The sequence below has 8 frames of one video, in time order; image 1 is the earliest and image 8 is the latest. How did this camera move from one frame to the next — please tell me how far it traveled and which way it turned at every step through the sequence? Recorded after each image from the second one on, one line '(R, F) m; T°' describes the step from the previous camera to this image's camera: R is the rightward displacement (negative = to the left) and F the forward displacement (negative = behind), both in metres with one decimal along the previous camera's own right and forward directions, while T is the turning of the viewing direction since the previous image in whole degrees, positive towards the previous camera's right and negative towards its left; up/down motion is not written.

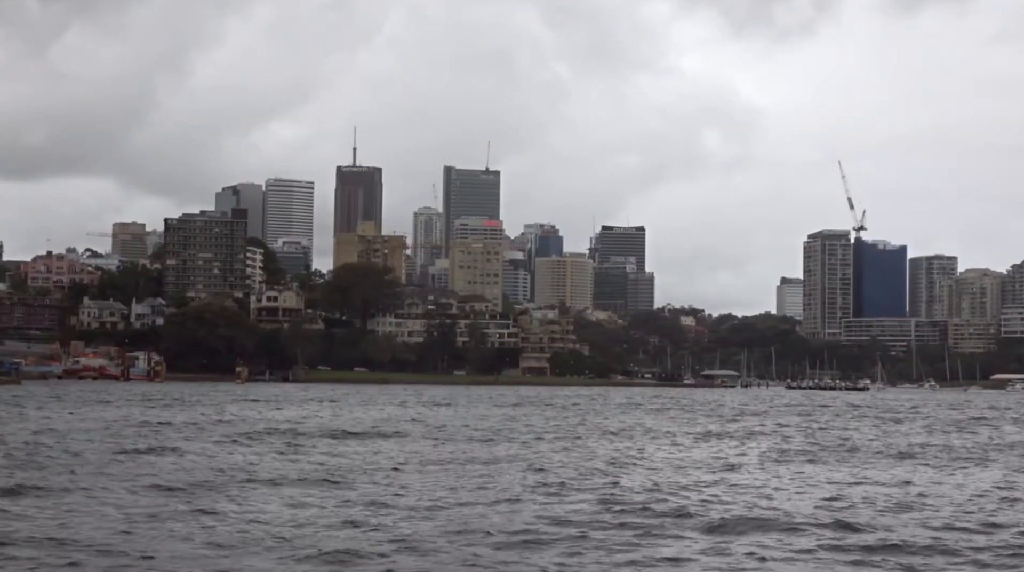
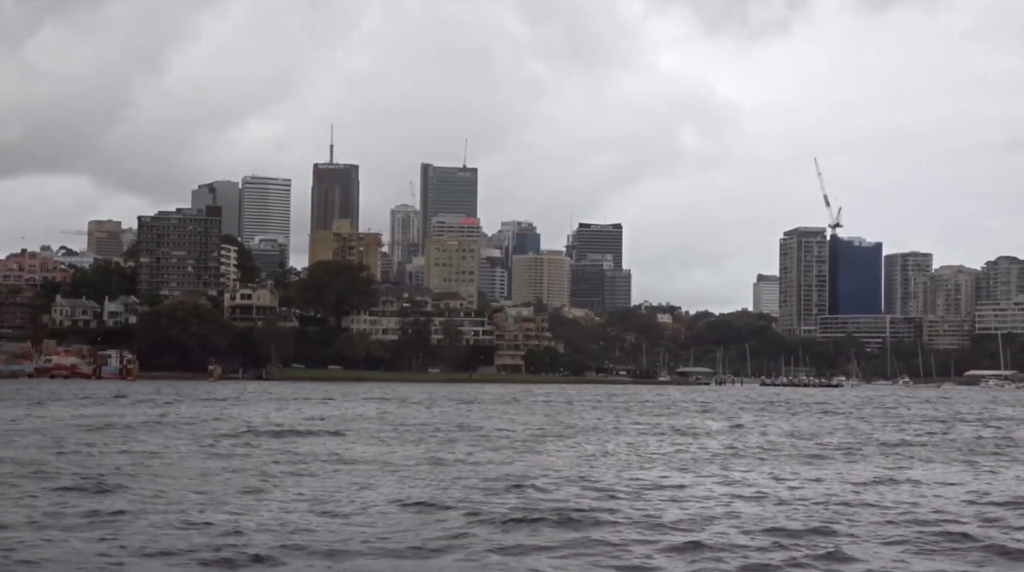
(+1.2, 0.0) m; 0°
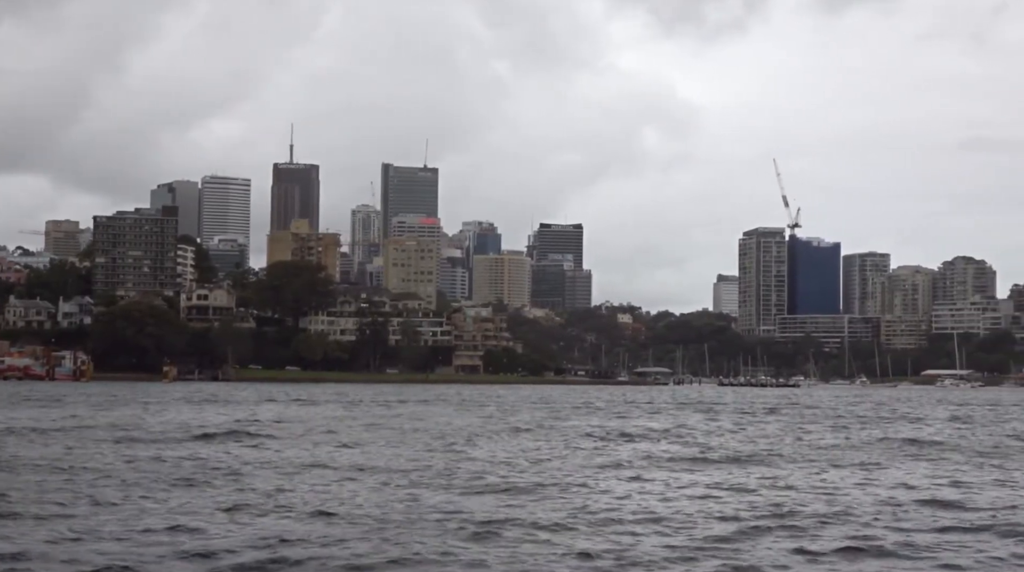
(+1.2, 0.0) m; +1°
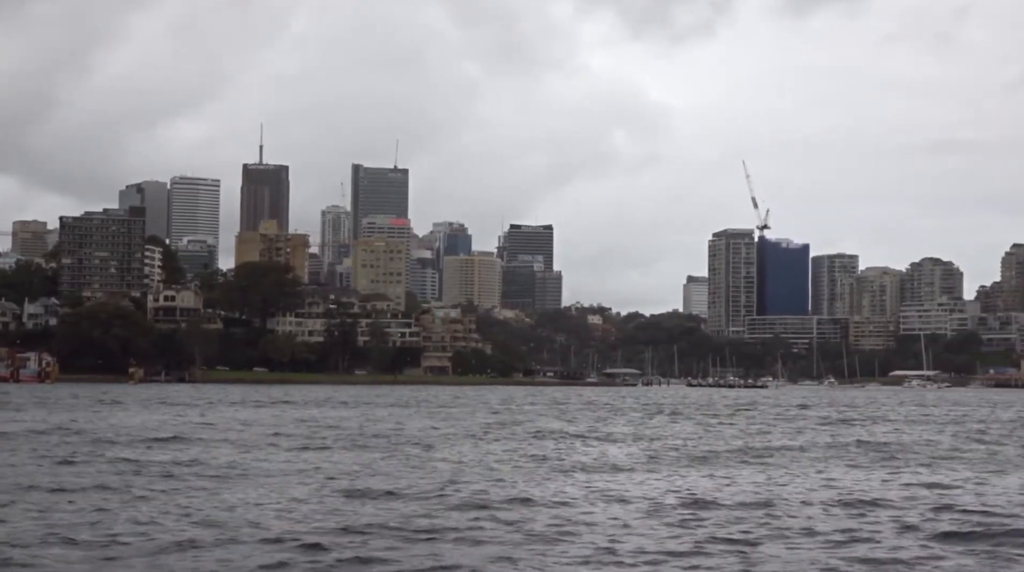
(+0.8, 0.0) m; +1°
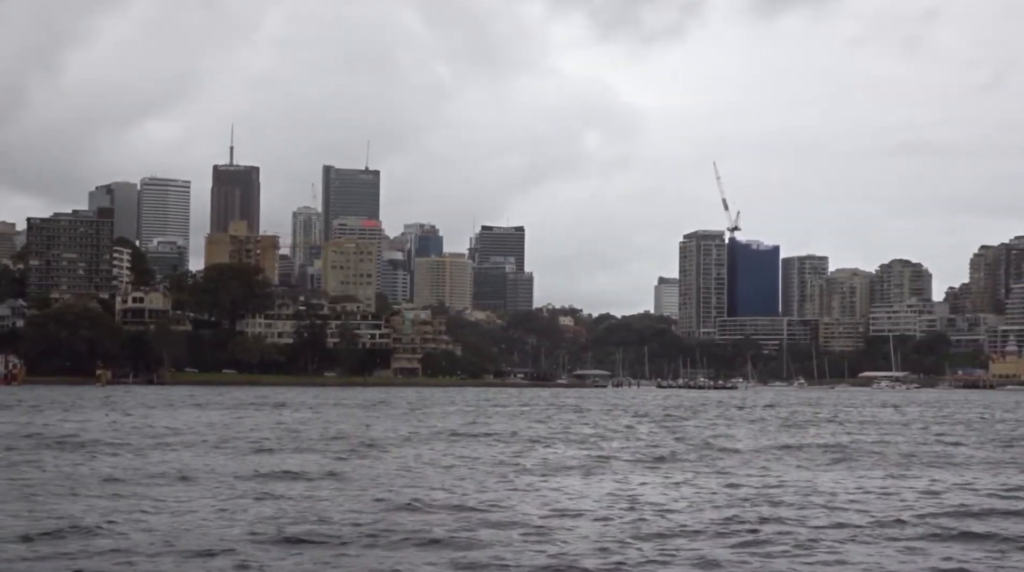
(+0.7, 0.0) m; +1°
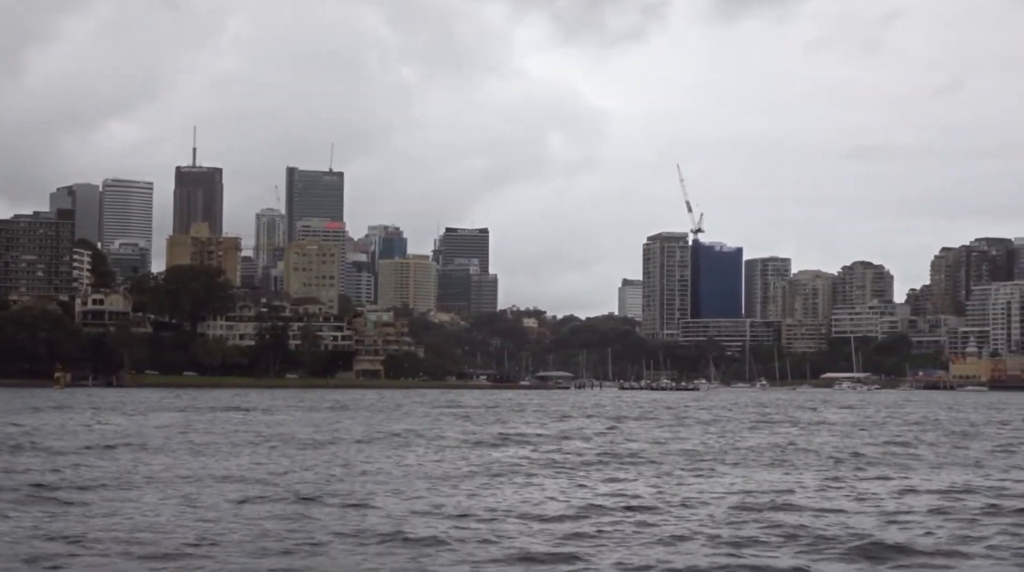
(+0.8, 0.0) m; +1°
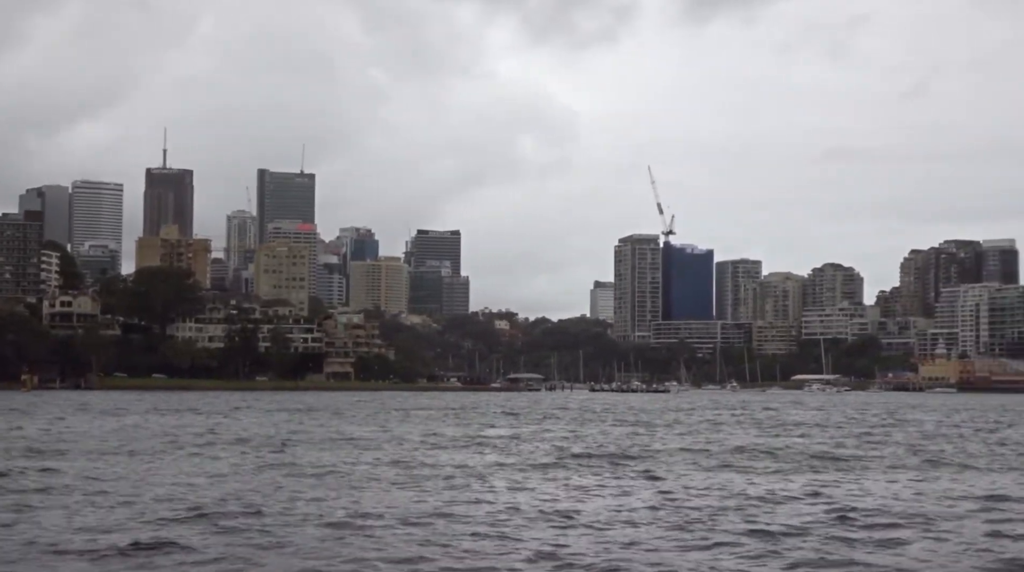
(+0.7, 0.0) m; +1°
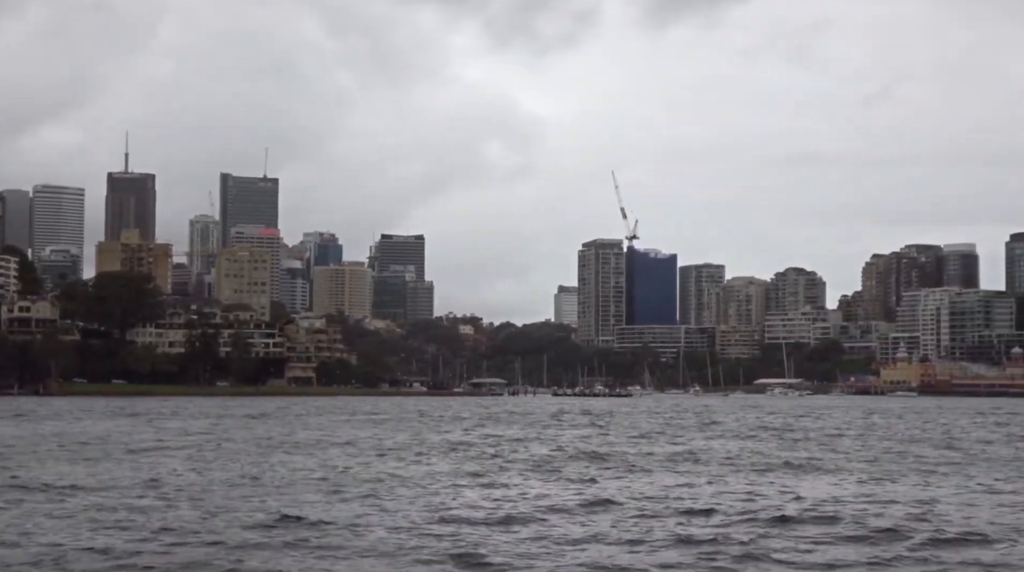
(+0.9, 0.0) m; +1°
